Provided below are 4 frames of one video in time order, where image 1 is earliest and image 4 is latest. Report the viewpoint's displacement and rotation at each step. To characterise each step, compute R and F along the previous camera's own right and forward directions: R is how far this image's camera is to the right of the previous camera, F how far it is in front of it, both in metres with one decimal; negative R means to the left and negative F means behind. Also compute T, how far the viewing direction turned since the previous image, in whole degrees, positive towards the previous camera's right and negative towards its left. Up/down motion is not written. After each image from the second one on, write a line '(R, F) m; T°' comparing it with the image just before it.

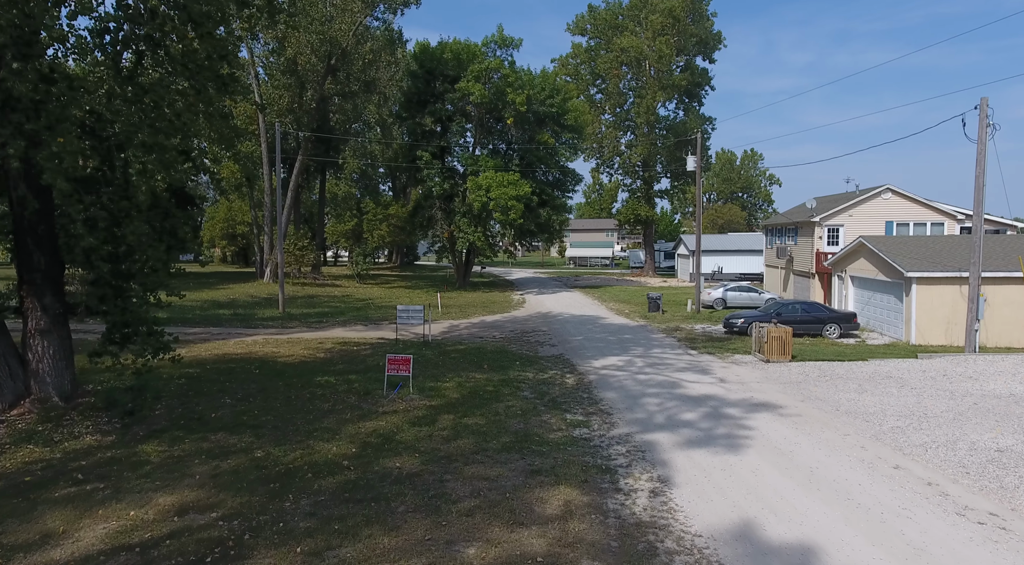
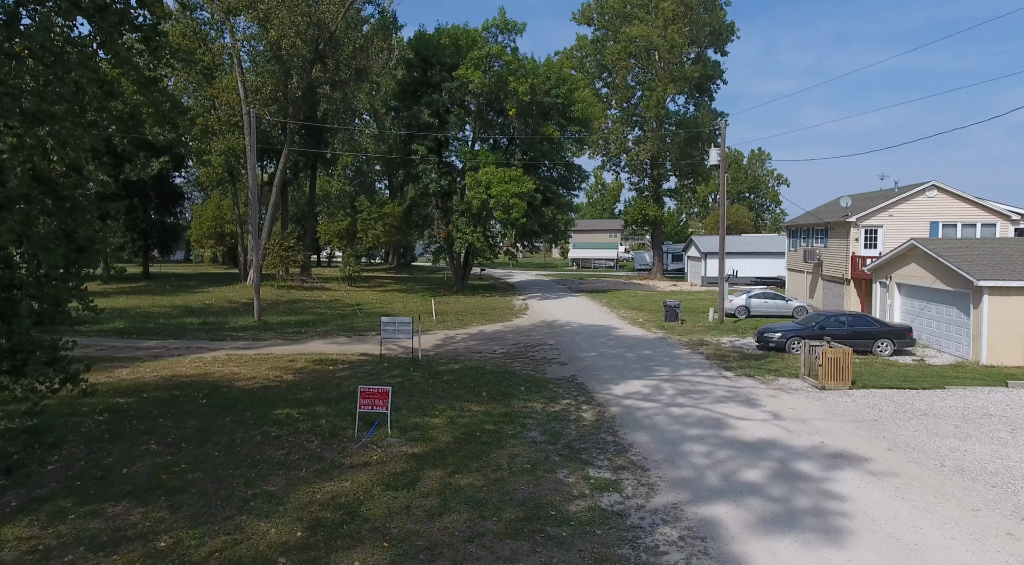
(-0.1, +2.8) m; 0°
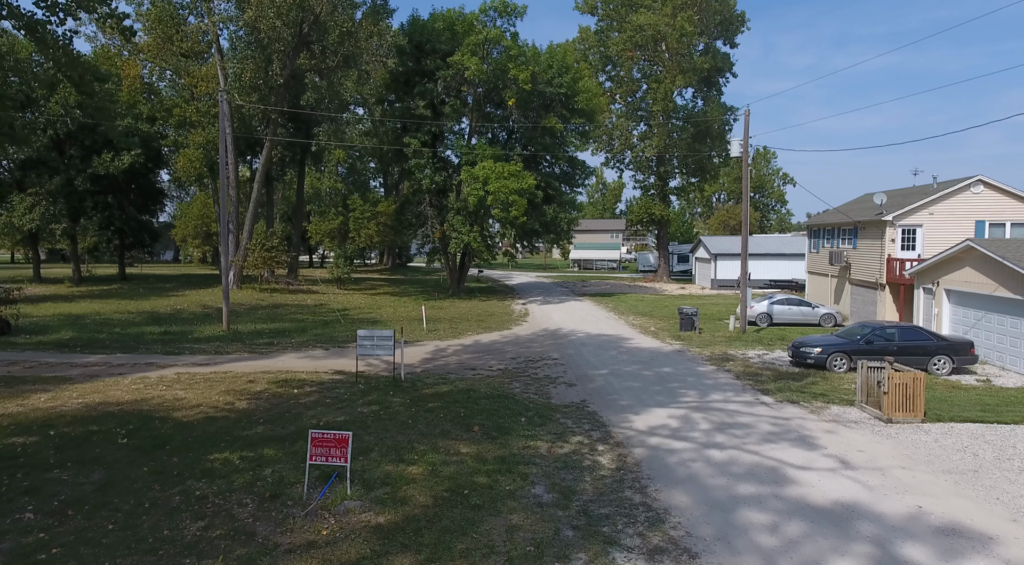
(0.0, +2.5) m; 0°
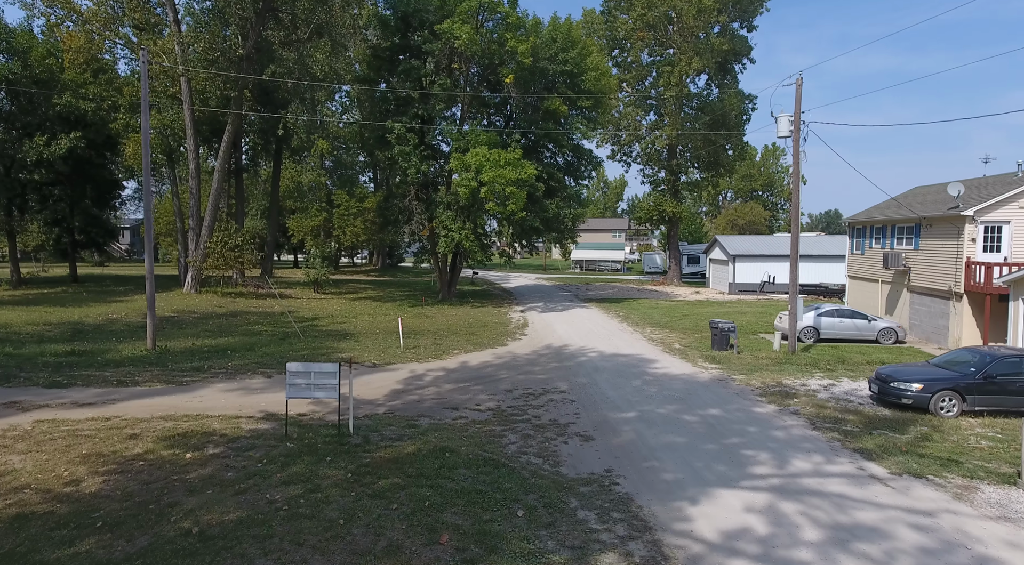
(+0.1, +4.3) m; 0°
